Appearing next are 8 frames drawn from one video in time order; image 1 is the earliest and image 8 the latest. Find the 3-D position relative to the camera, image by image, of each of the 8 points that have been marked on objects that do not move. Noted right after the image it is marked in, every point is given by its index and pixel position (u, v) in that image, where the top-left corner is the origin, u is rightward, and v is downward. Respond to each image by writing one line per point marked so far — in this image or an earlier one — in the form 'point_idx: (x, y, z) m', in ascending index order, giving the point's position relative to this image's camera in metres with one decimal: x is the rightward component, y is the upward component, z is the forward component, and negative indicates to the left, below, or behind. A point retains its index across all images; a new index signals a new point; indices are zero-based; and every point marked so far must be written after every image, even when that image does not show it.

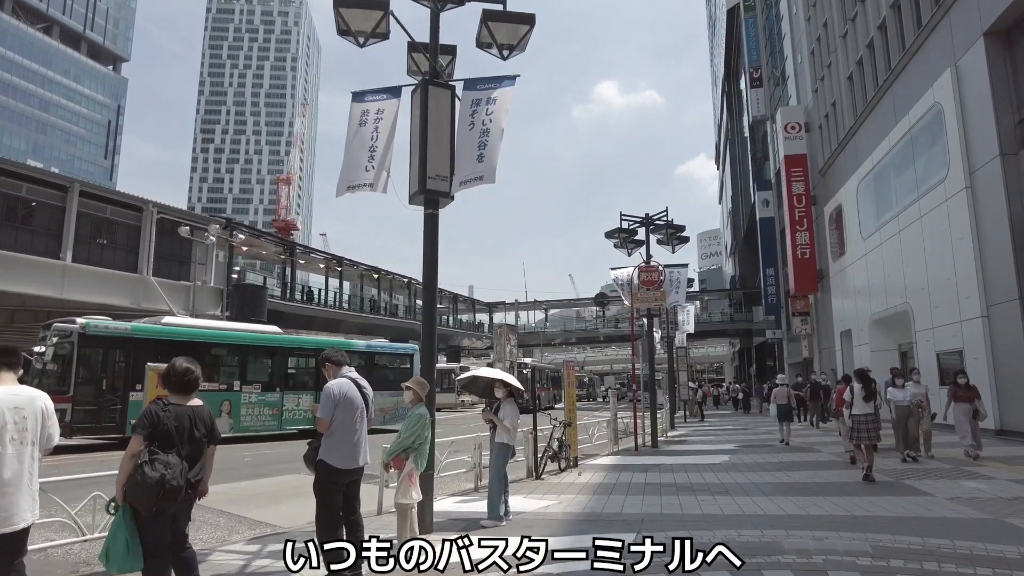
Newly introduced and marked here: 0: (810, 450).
0: (+6.2, -3.3, +13.5) m
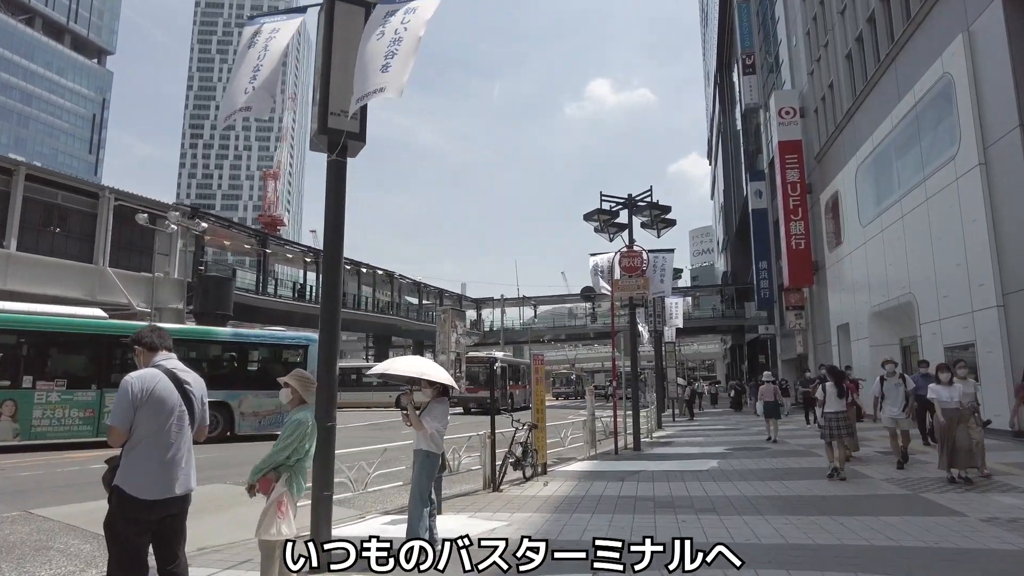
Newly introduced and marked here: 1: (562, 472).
0: (+5.5, -3.1, +12.1) m
1: (+0.8, -2.9, +10.5) m
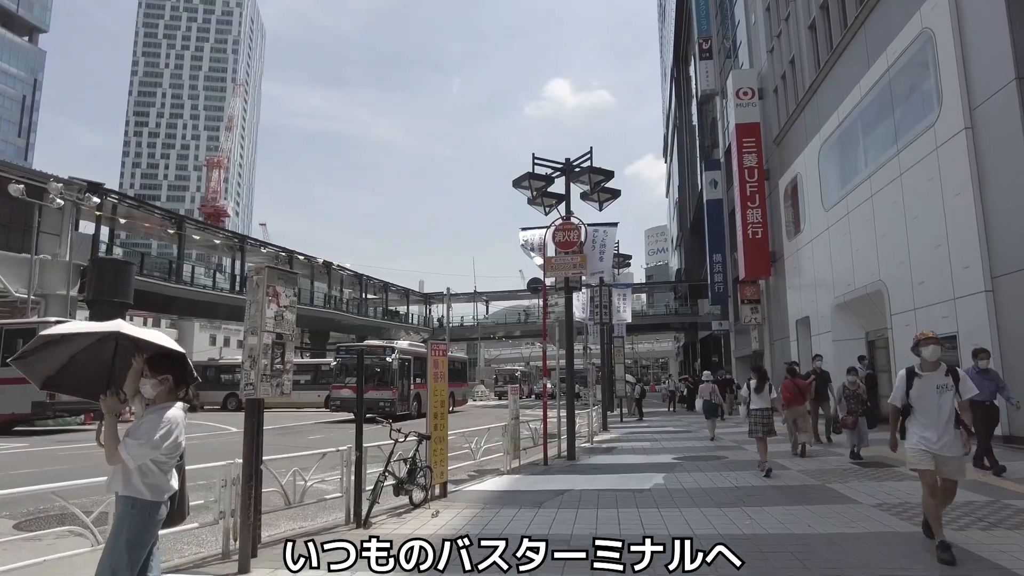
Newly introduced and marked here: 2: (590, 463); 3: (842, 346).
0: (+4.0, -2.7, +10.1) m
1: (-0.6, -2.6, +8.2) m
2: (+1.3, -3.0, +11.0) m
3: (+9.1, -1.6, +17.9) m
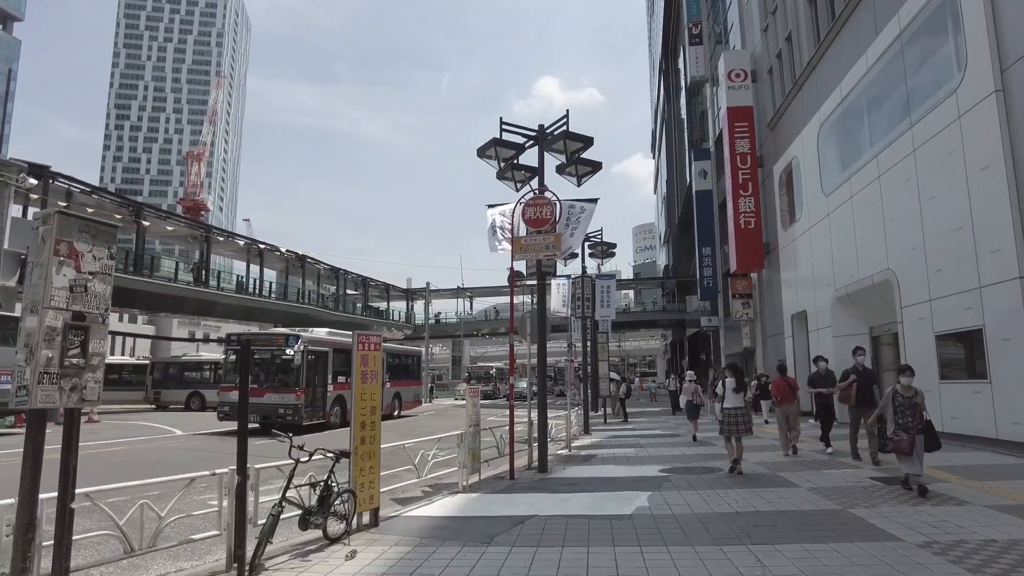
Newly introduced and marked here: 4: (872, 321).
0: (+3.5, -2.5, +8.6) m
1: (-1.1, -2.3, +6.6) m
2: (+0.8, -2.7, +9.5) m
3: (+8.4, -1.4, +16.5) m
4: (+8.7, -0.8, +15.7) m
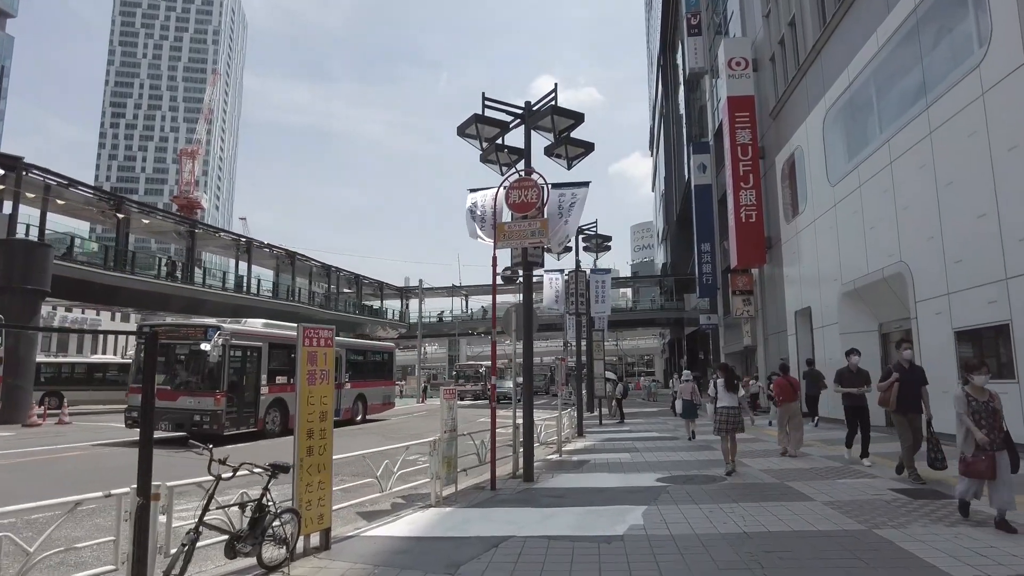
0: (+3.2, -2.4, +7.7) m
1: (-1.3, -2.2, +5.7) m
2: (+0.5, -2.6, +8.6) m
3: (+8.1, -1.2, +15.7) m
4: (+8.4, -0.7, +14.9) m
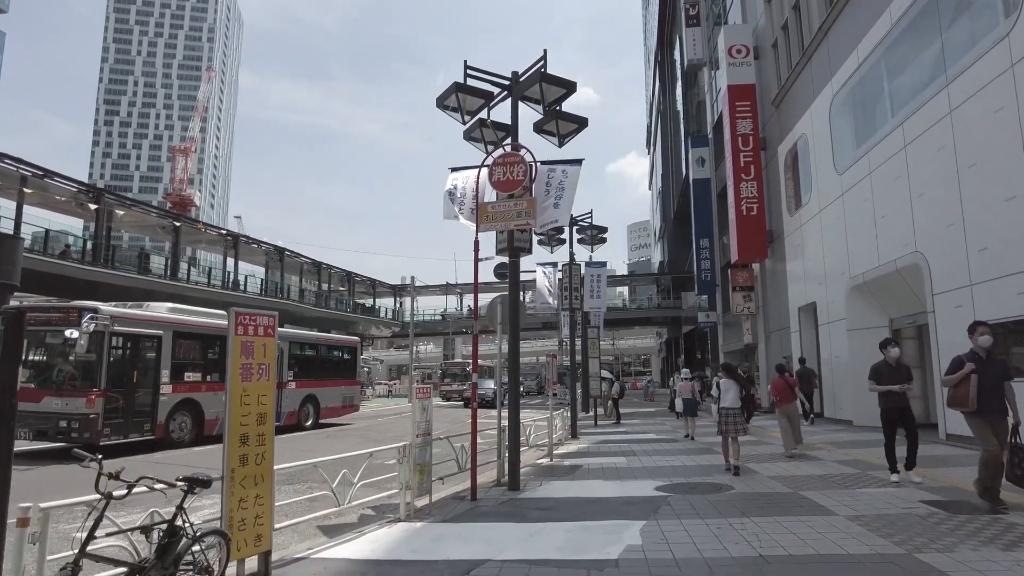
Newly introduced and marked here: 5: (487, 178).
0: (+3.0, -2.2, +6.9) m
1: (-1.5, -2.1, +4.8) m
2: (+0.3, -2.4, +7.7) m
3: (+7.9, -1.1, +14.8) m
4: (+8.2, -0.5, +14.0) m
5: (-0.3, +1.4, +8.3) m
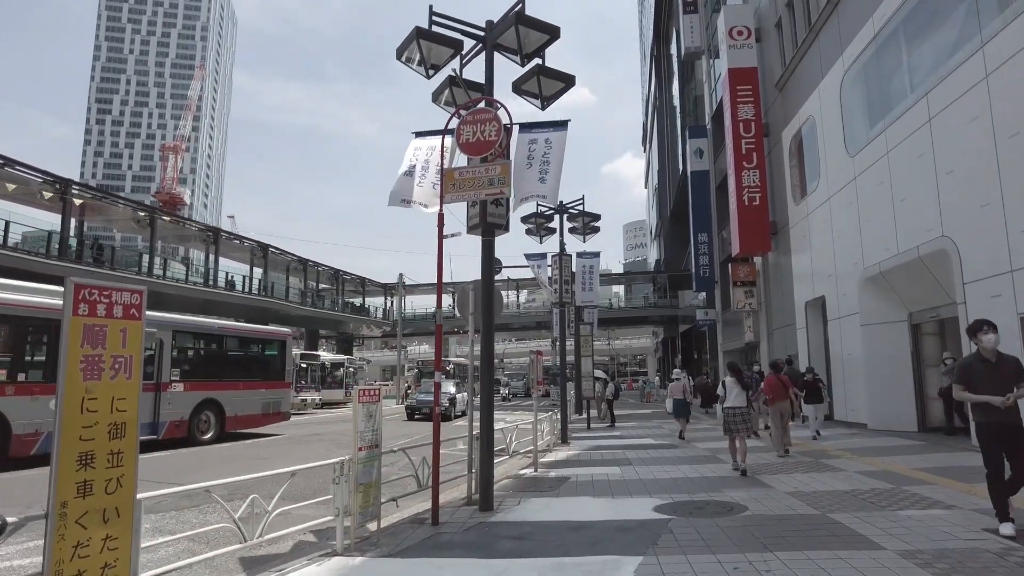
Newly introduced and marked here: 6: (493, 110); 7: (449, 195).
0: (+2.7, -2.0, +5.6) m
1: (-1.8, -1.9, +3.5) m
2: (0.0, -2.3, +6.4) m
3: (+7.5, -0.9, +13.6) m
4: (+7.8, -0.3, +12.8) m
5: (-0.6, +1.6, +7.0) m
6: (-0.2, +1.8, +6.9) m
7: (-0.6, +1.0, +6.8) m
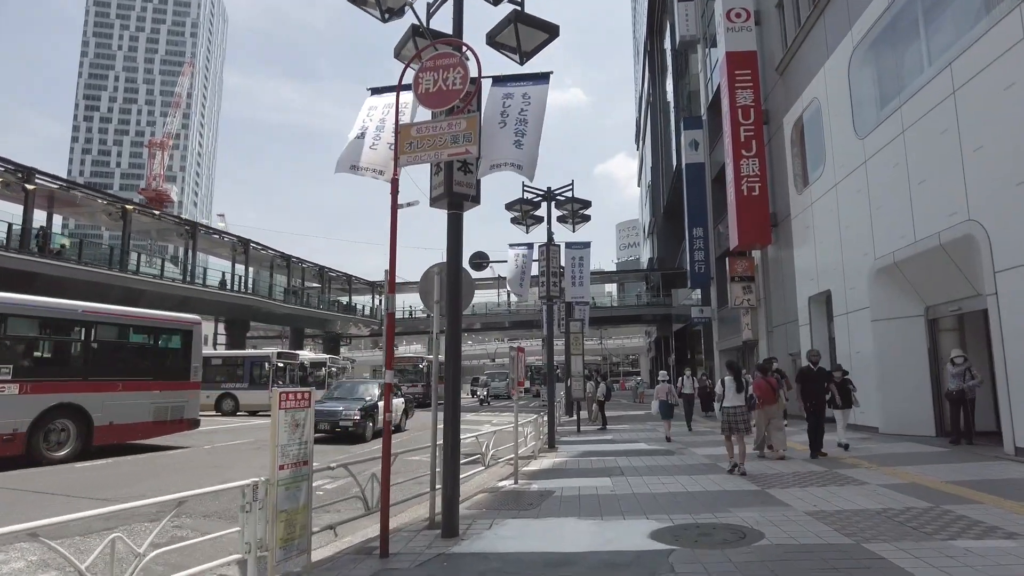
0: (+2.5, -1.9, +4.5) m
1: (-2.0, -1.7, +2.4) m
2: (-0.3, -2.1, +5.3) m
3: (+7.2, -0.8, +12.5) m
4: (+7.5, -0.2, +11.8) m
5: (-0.9, +1.8, +5.9) m
6: (-0.4, +2.0, +5.7) m
7: (-0.9, +1.1, +5.7) m
